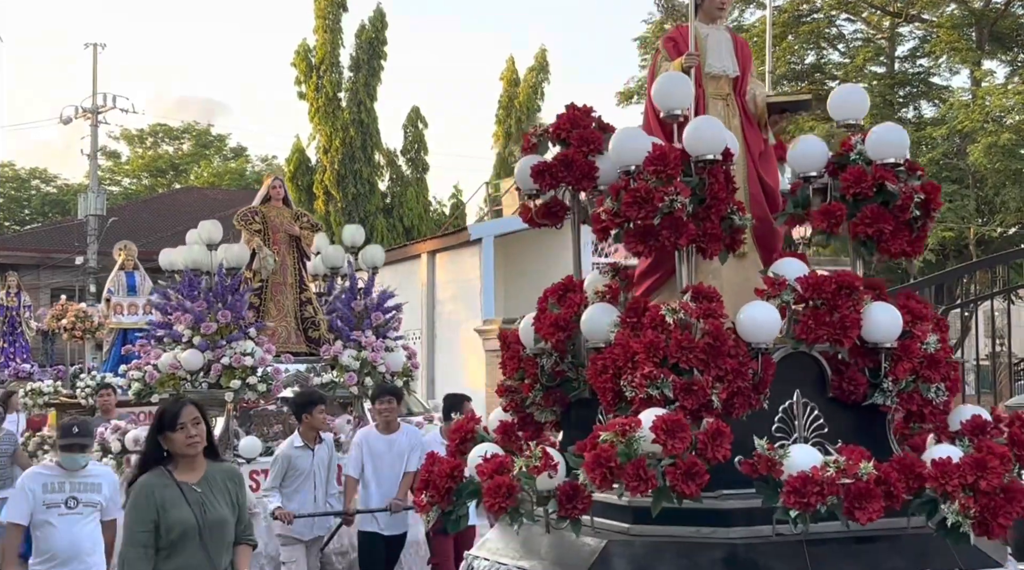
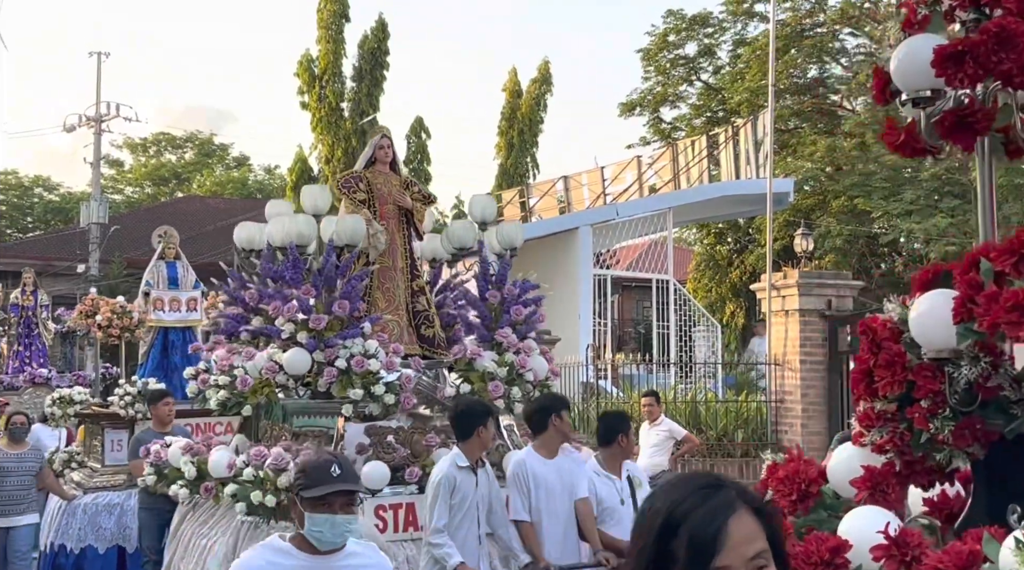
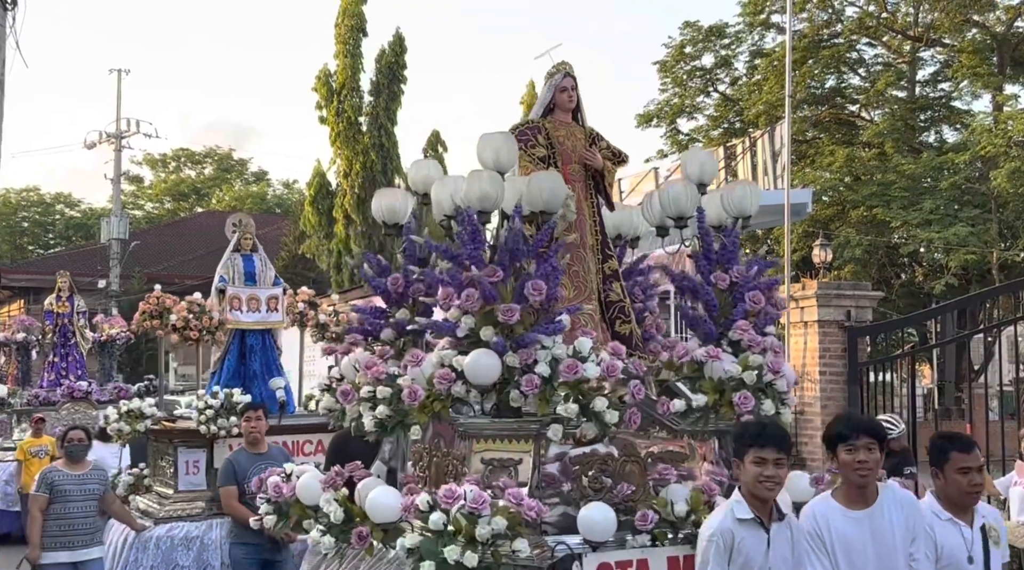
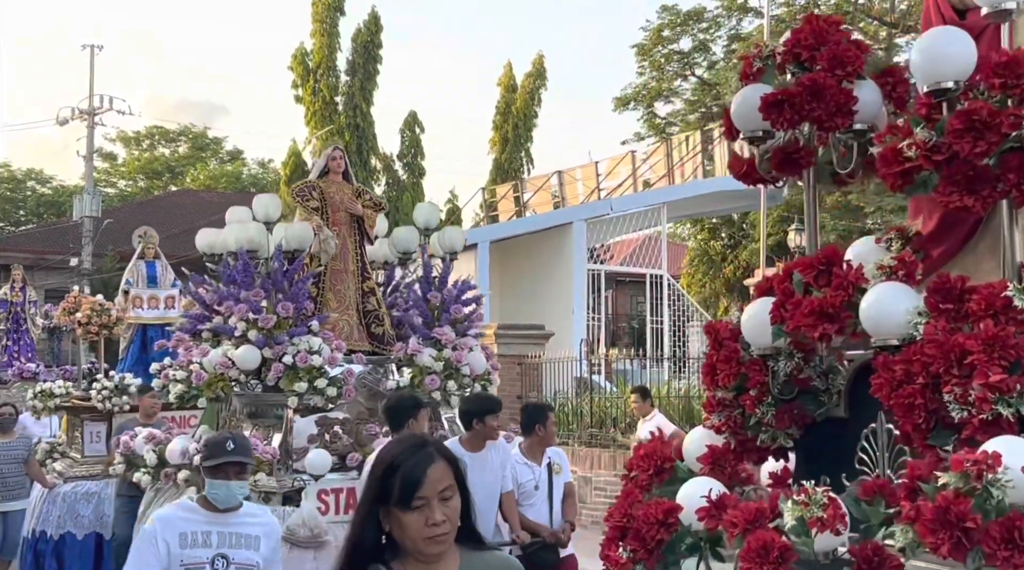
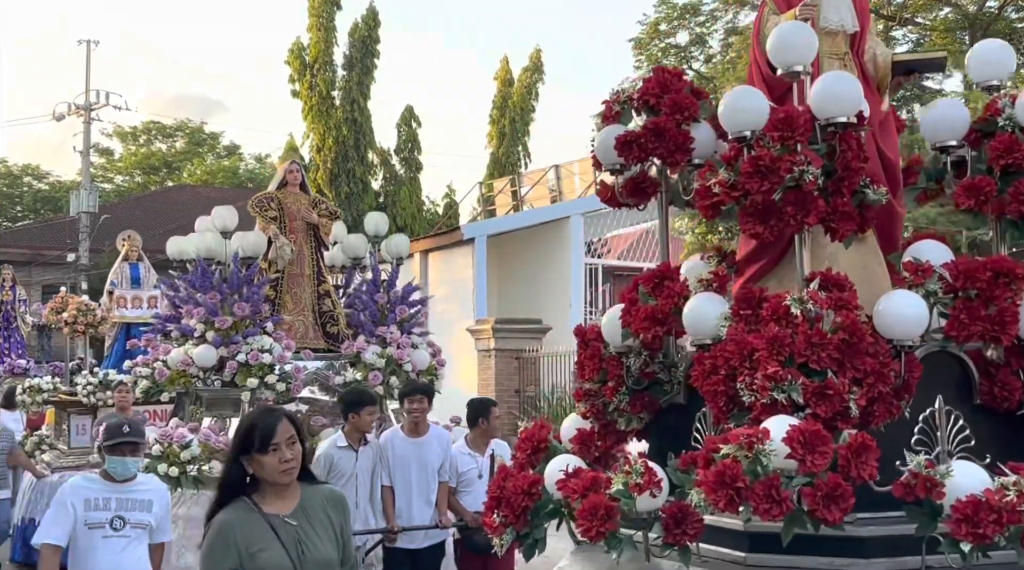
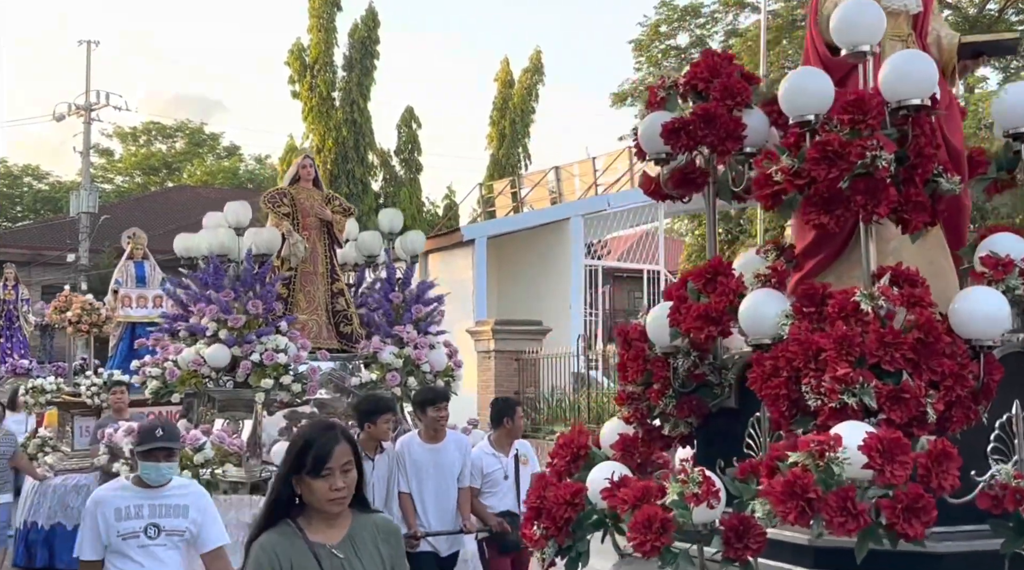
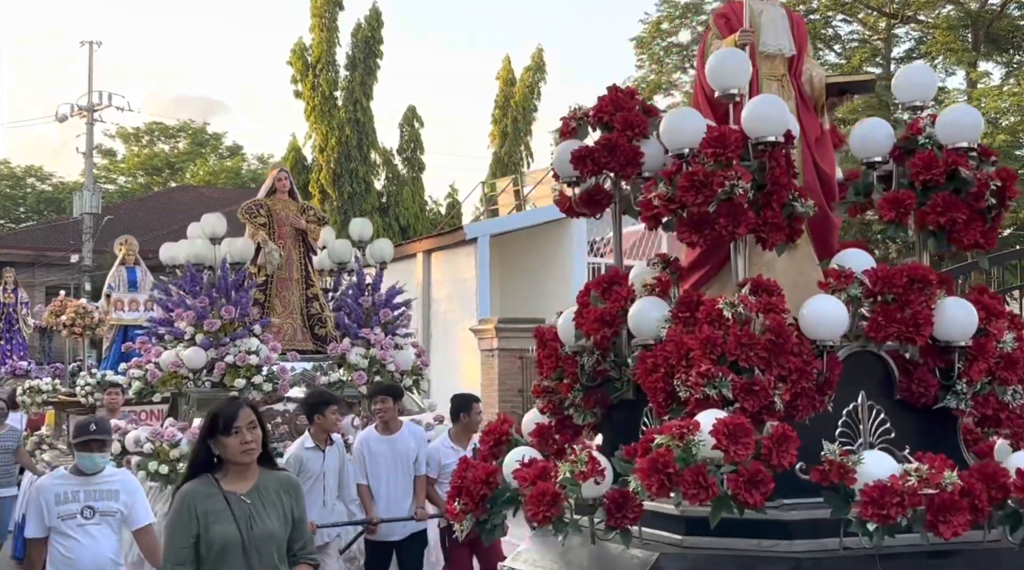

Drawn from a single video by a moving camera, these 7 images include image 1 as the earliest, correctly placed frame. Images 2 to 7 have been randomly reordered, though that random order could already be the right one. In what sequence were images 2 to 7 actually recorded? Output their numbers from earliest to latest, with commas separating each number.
7, 5, 6, 4, 2, 3
